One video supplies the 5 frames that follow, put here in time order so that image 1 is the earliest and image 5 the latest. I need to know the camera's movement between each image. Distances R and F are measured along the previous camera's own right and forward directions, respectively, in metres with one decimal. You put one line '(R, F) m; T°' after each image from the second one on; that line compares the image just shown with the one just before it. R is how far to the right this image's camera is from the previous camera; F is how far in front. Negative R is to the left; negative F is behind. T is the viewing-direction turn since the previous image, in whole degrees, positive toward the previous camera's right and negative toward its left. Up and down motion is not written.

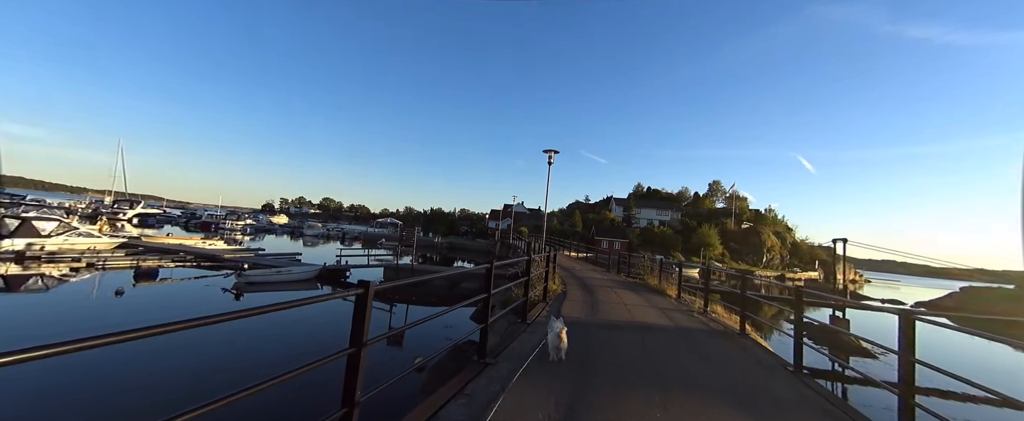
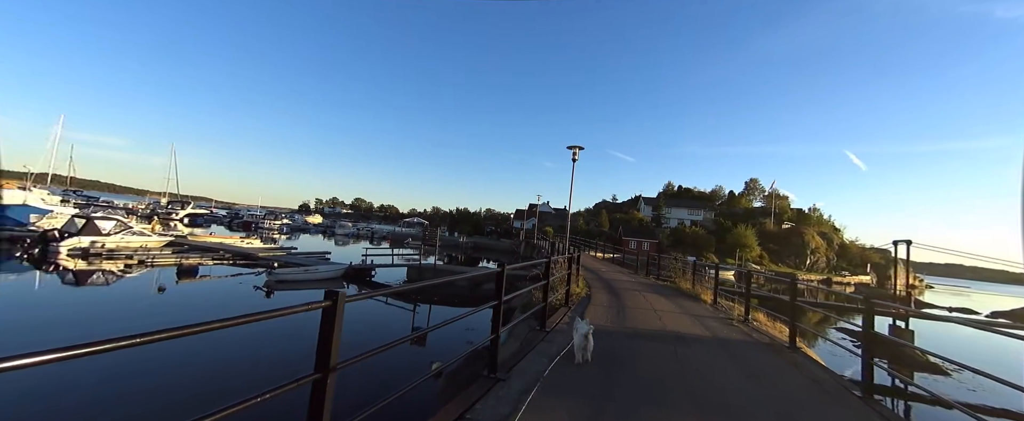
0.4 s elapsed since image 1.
(+0.1, +0.5) m; -4°
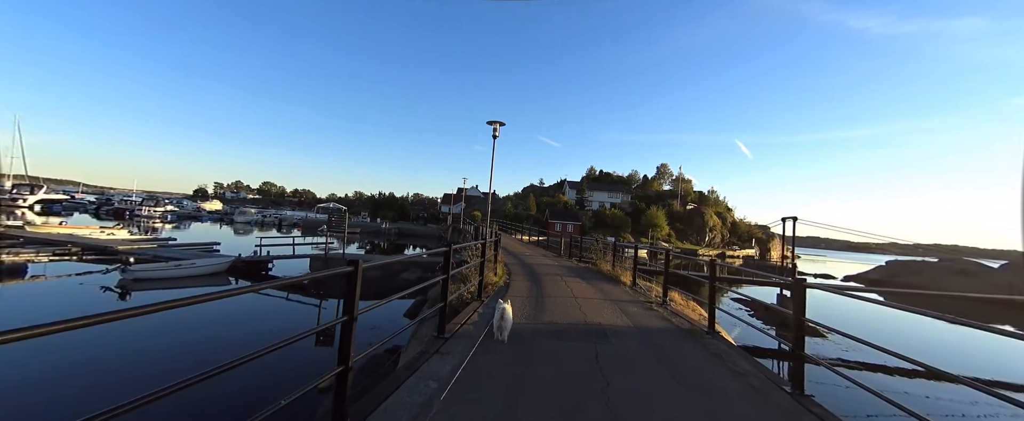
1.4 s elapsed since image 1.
(+0.6, +1.2) m; +12°
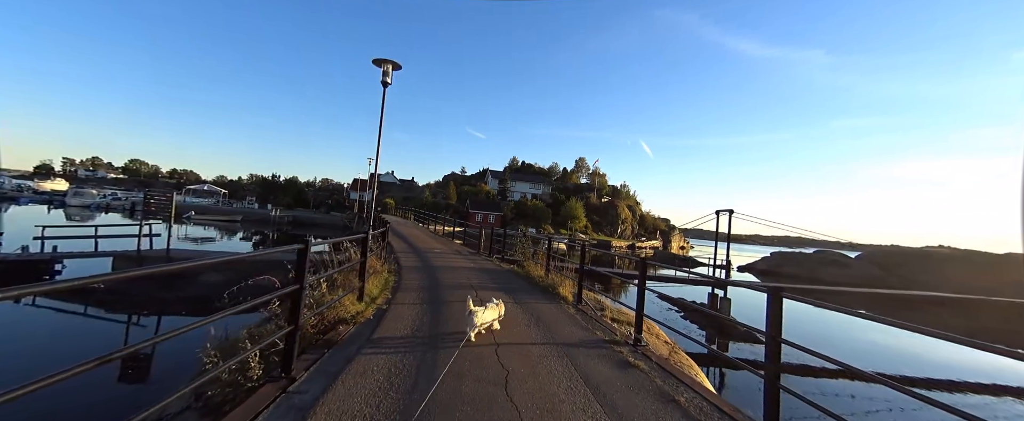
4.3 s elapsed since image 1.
(+0.6, +3.4) m; +13°
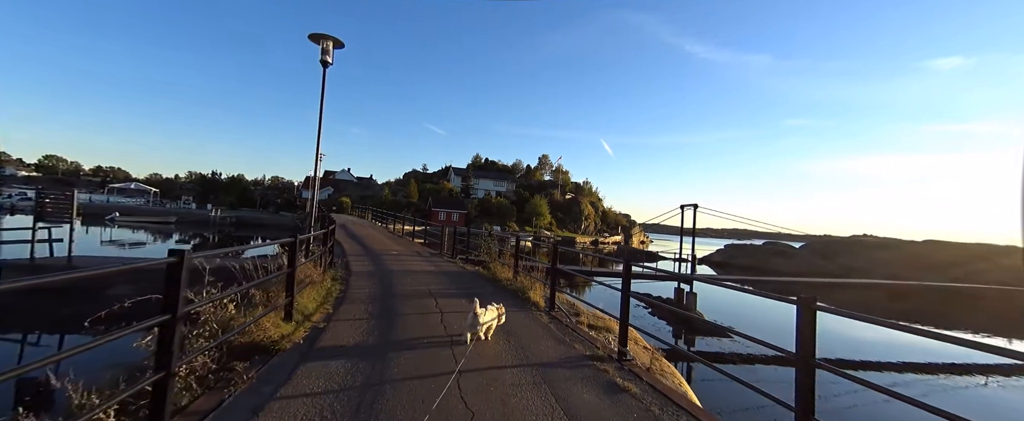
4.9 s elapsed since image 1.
(0.0, +0.8) m; +6°
